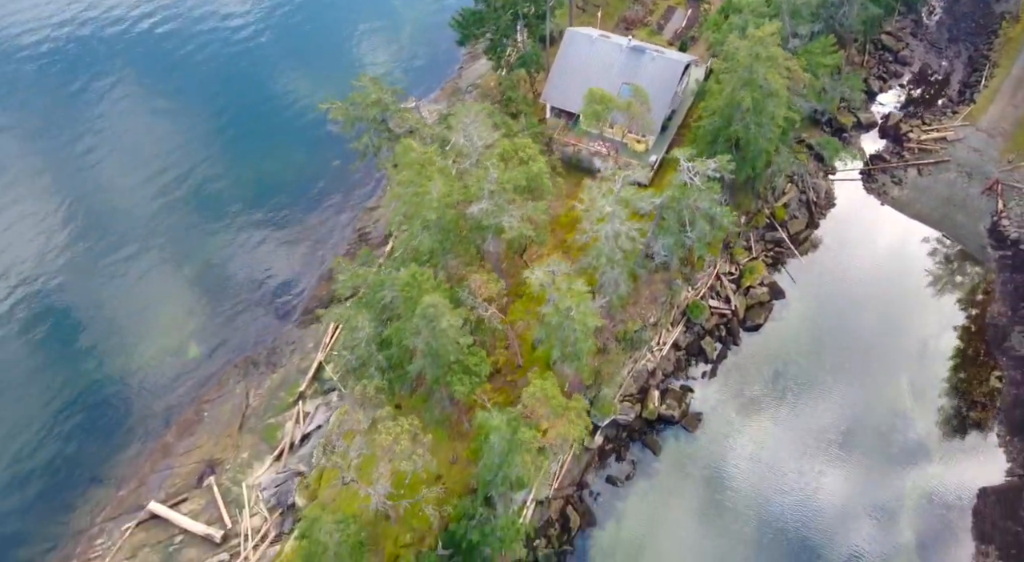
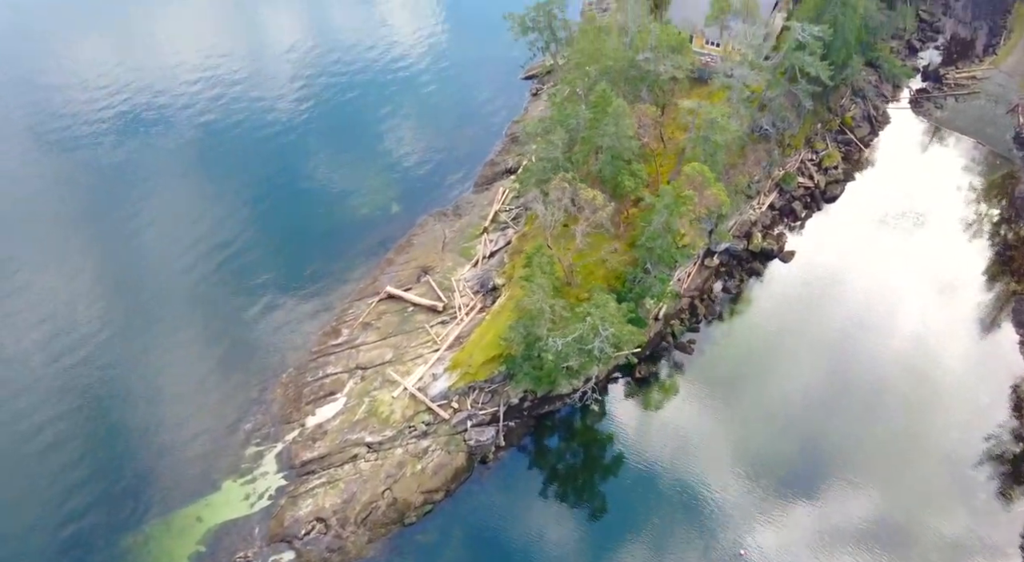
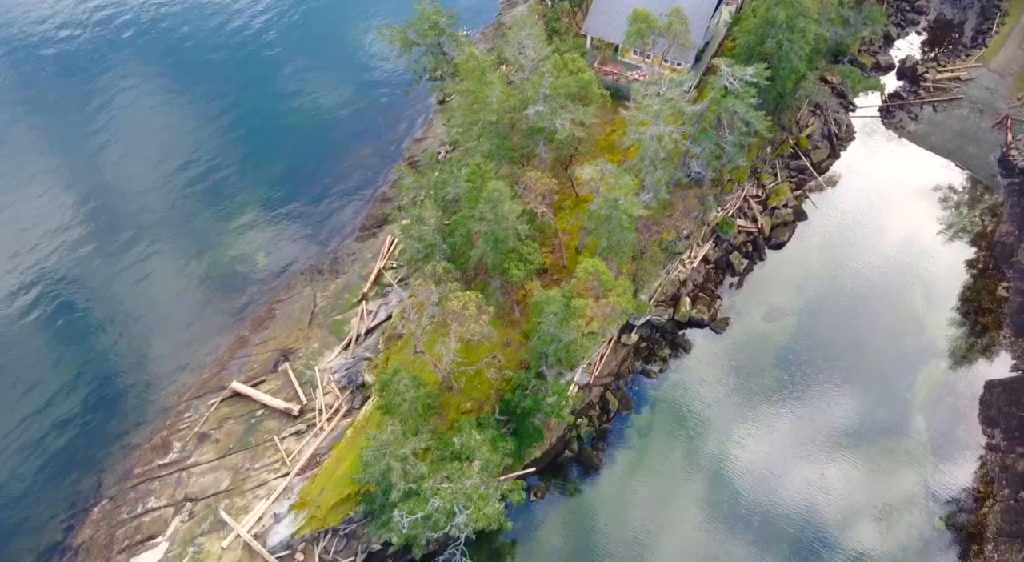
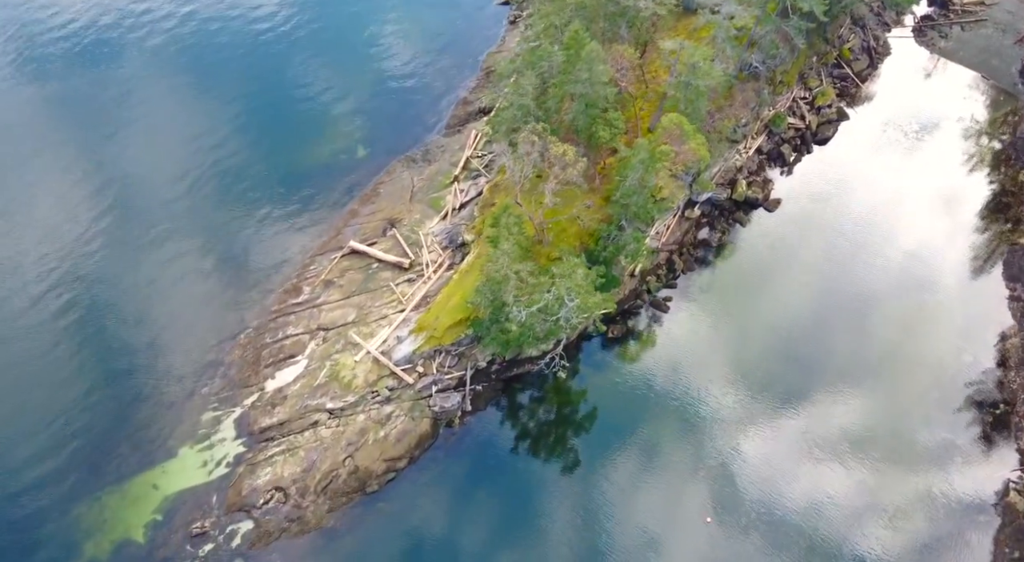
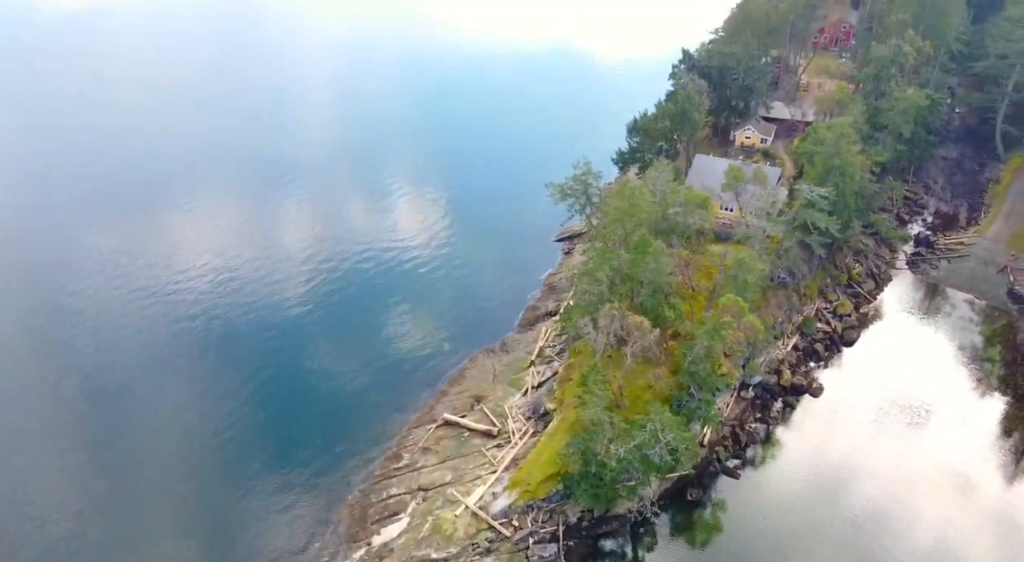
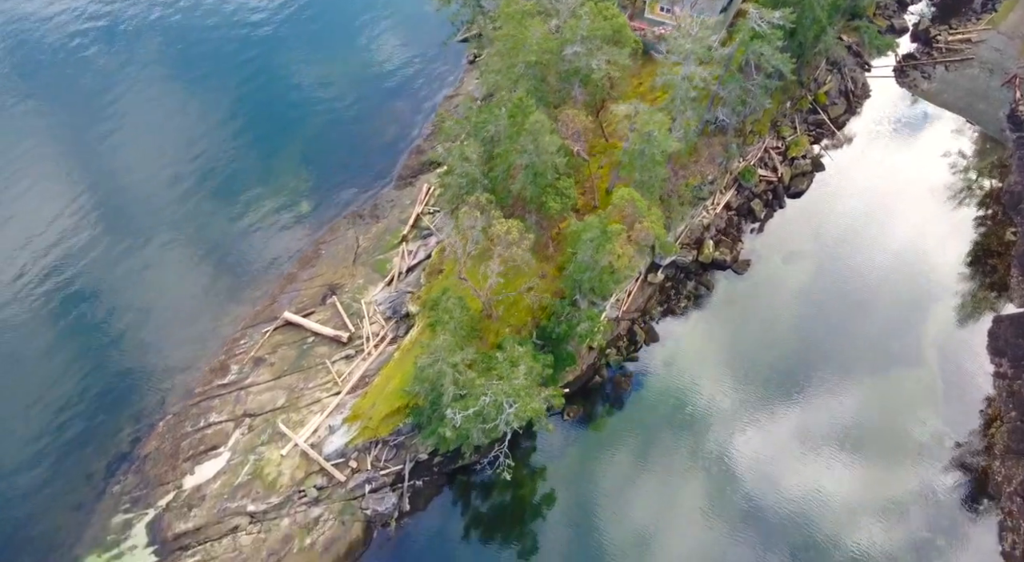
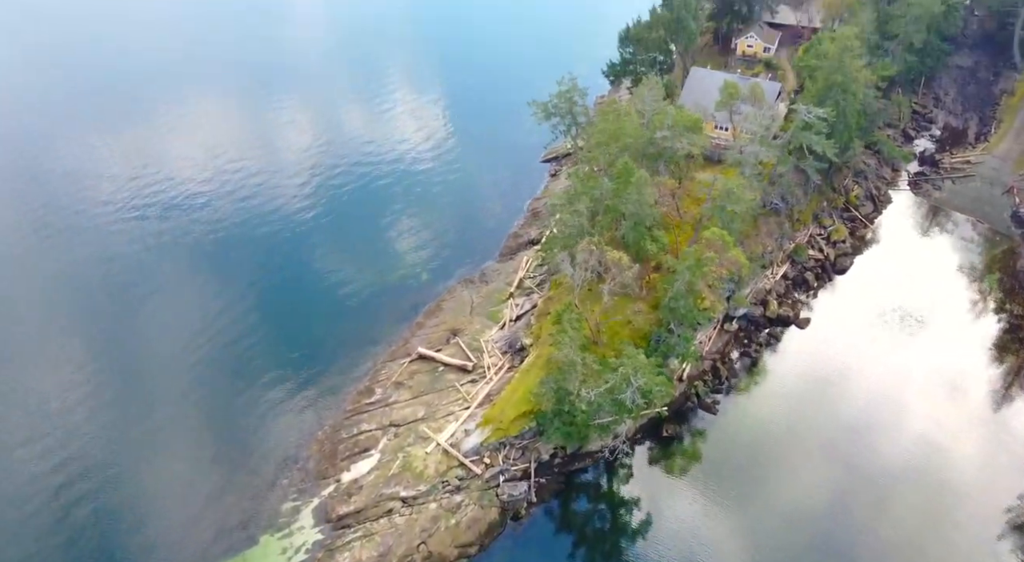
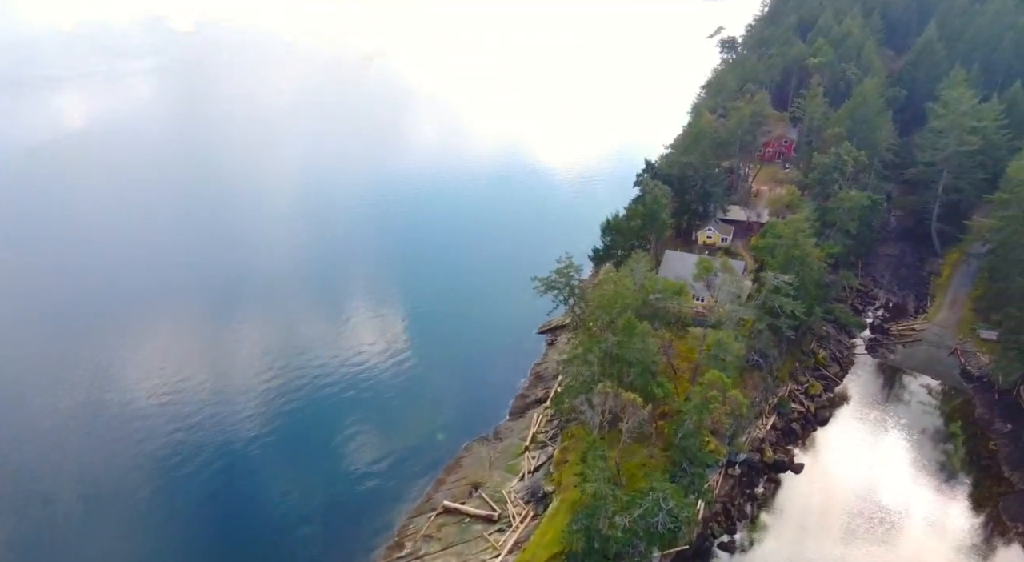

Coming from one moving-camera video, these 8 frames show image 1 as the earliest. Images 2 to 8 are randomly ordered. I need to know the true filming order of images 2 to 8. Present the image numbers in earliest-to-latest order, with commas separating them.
3, 6, 4, 2, 7, 5, 8
